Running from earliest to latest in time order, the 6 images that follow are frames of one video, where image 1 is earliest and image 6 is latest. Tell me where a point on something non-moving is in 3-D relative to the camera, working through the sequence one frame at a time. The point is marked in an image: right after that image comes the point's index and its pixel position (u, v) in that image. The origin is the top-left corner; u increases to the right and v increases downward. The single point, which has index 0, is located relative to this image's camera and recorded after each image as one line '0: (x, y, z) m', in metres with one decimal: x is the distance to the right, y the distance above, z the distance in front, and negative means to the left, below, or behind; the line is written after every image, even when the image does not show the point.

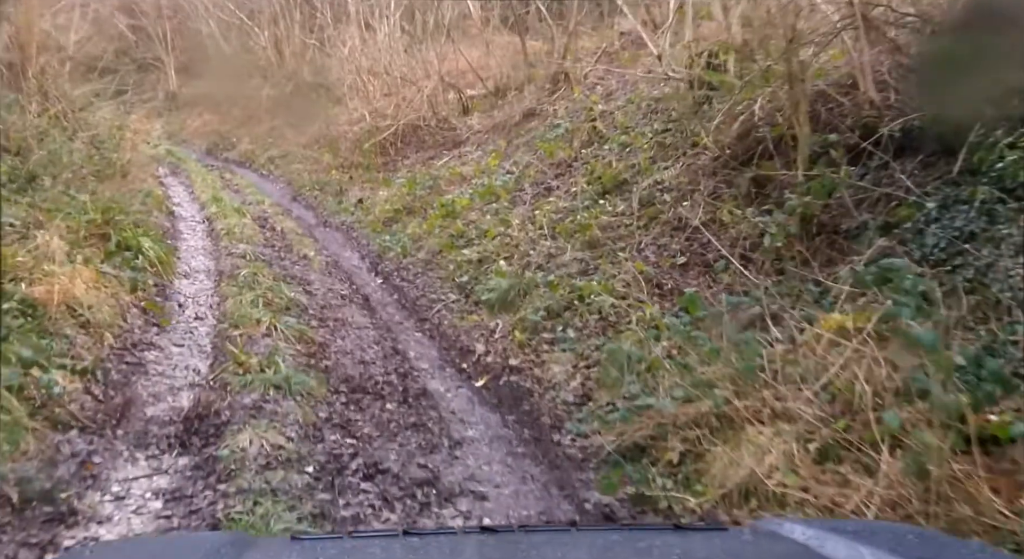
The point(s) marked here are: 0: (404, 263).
0: (-1.1, 0.0, +10.2) m
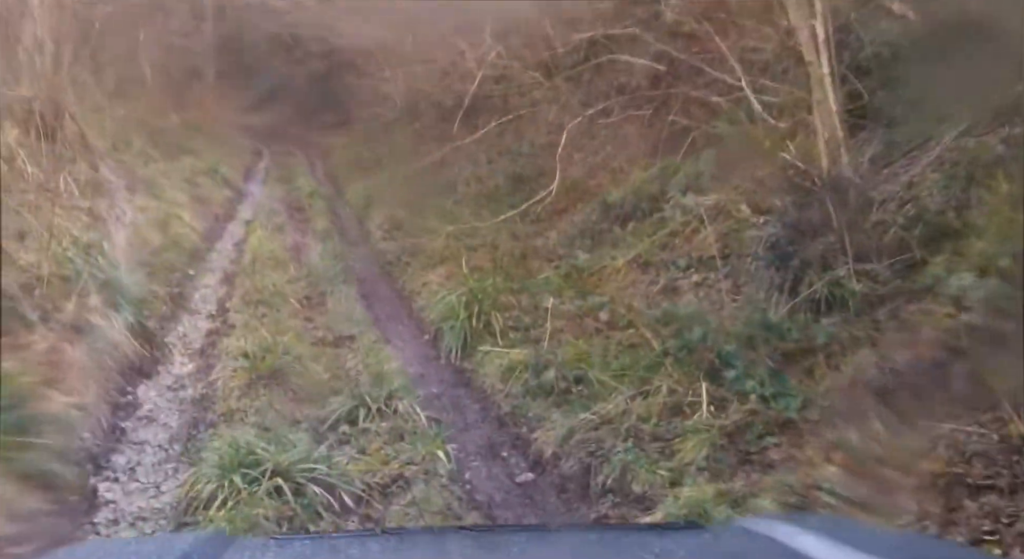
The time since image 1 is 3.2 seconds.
0: (+0.2, -0.9, +5.5) m
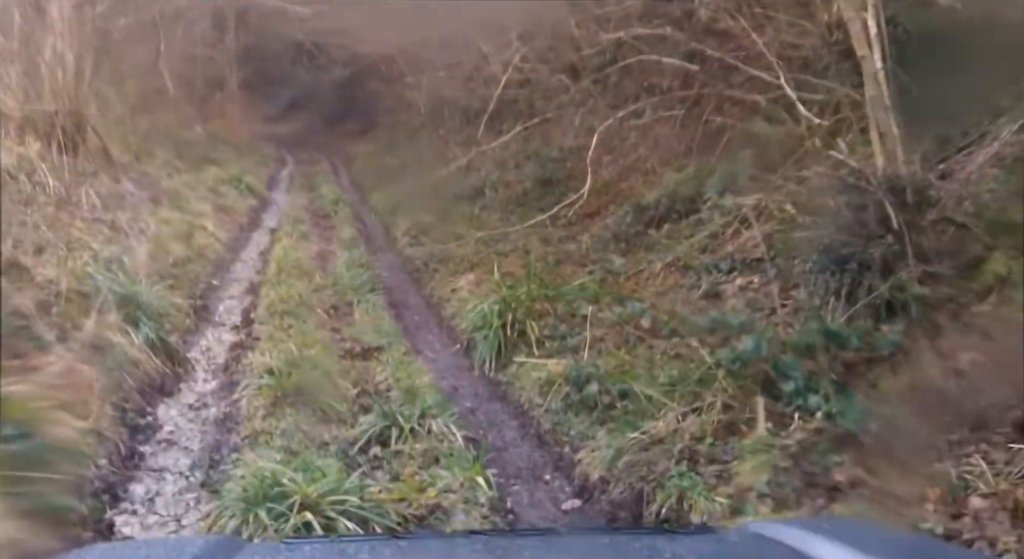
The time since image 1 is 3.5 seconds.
0: (+0.4, -0.9, +5.2) m
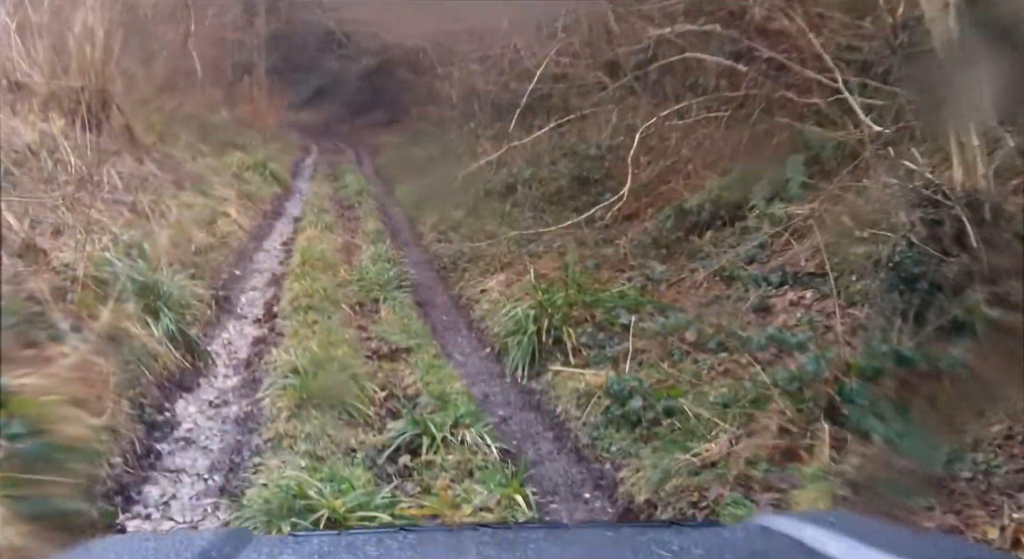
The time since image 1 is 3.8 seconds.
0: (+0.6, -1.0, +4.9) m
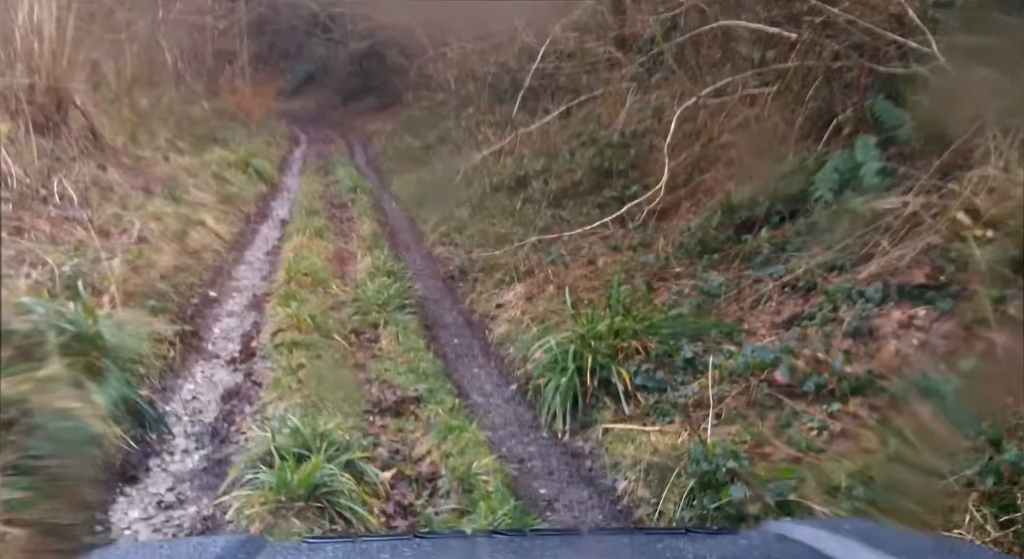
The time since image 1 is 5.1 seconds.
0: (+0.8, -1.1, +3.7) m
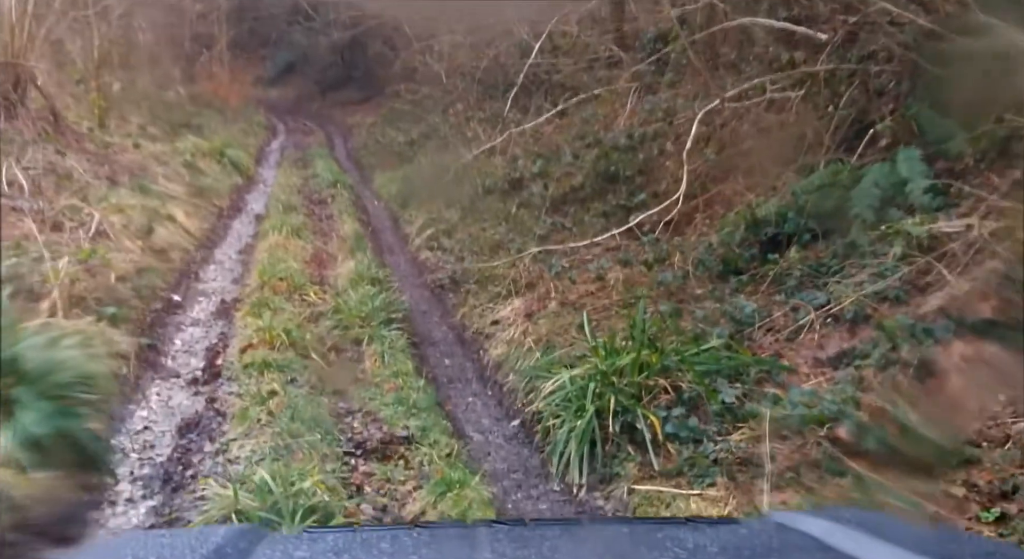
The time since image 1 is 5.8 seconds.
0: (+0.9, -1.3, +3.0) m
